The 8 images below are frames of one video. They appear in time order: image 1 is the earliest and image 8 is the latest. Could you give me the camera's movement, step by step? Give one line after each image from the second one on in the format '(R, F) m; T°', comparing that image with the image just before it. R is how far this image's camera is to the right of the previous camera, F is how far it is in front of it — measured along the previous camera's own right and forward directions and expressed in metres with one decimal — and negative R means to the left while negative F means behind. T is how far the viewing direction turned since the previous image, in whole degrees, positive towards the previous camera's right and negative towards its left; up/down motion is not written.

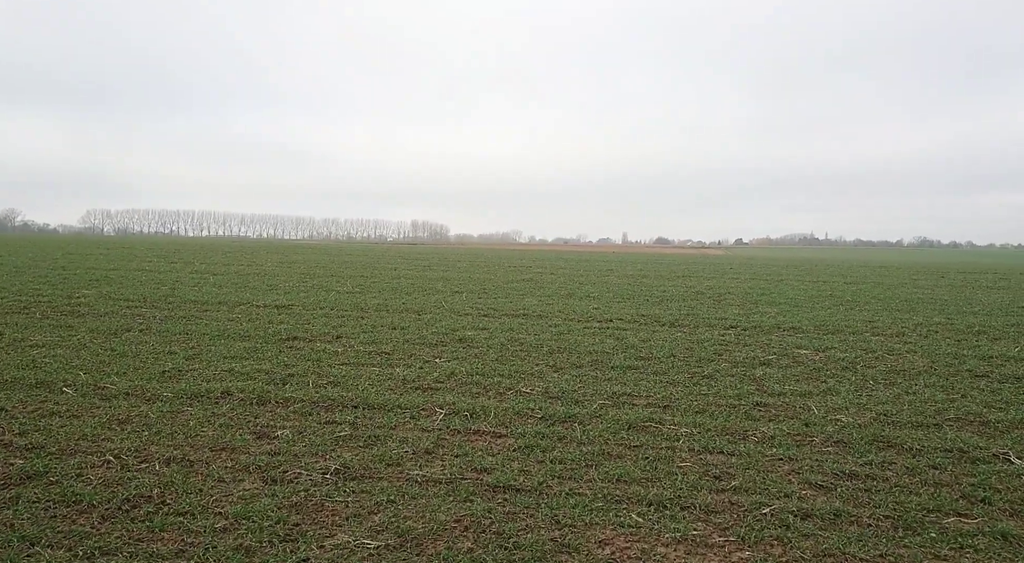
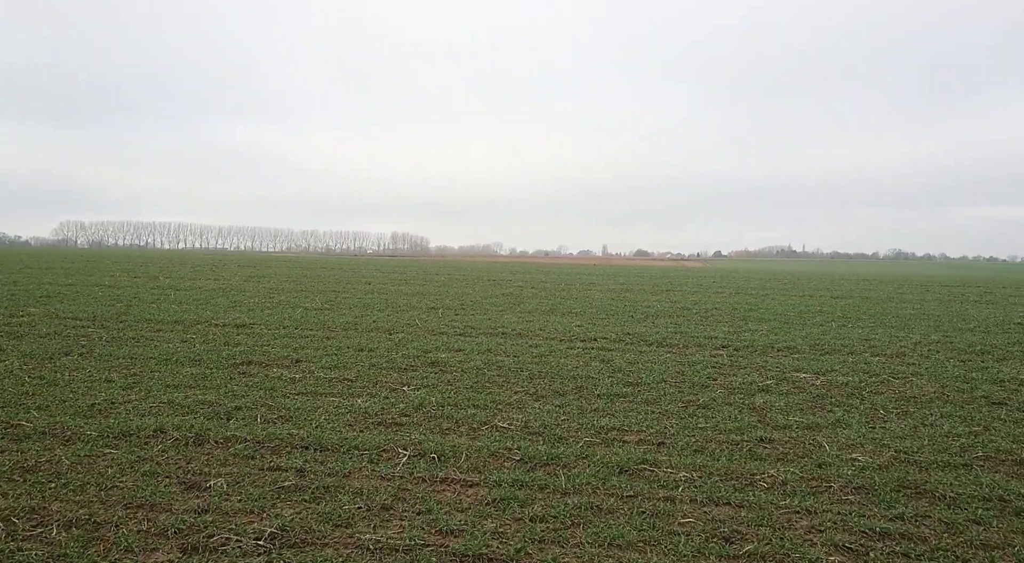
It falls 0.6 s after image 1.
(+0.1, +0.9) m; +2°
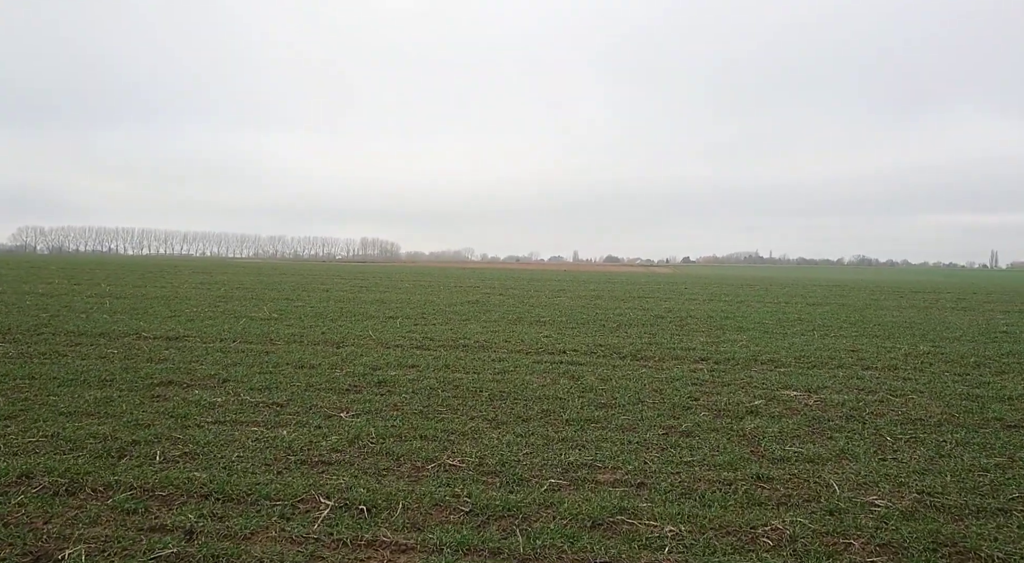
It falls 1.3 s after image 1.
(+0.2, +1.2) m; +2°
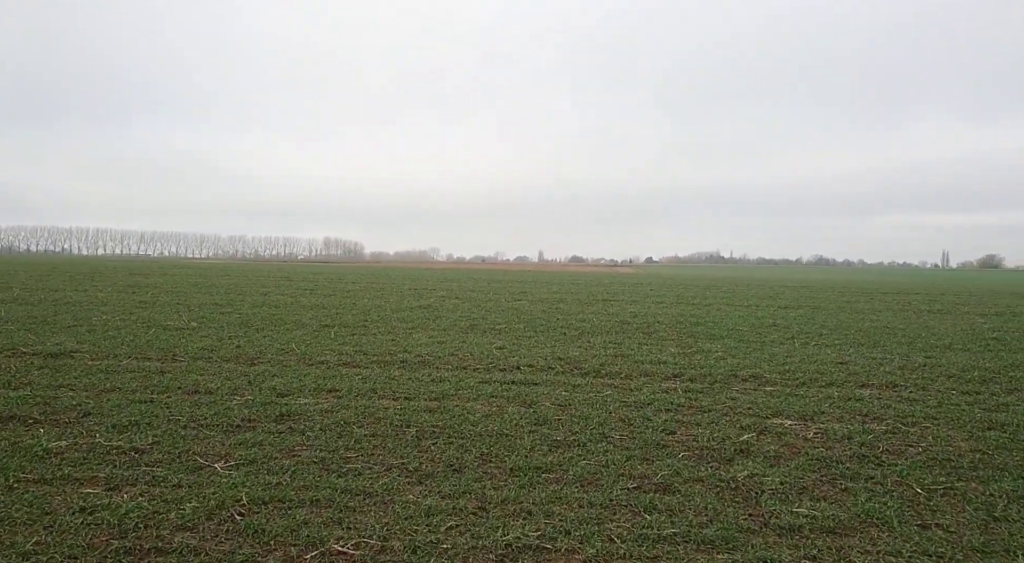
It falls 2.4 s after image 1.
(+0.4, +1.8) m; +3°
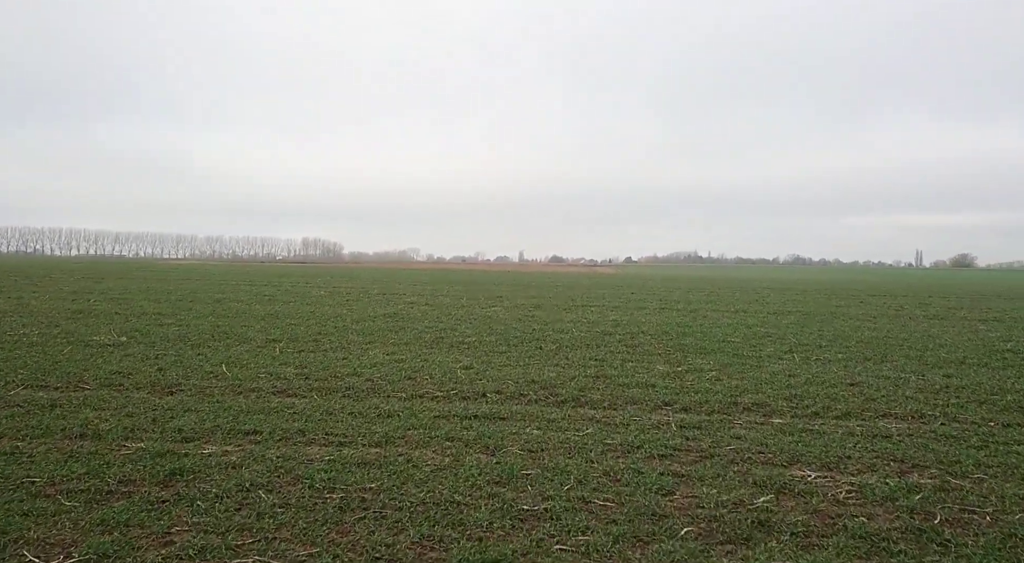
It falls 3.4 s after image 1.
(+0.2, +1.7) m; +2°
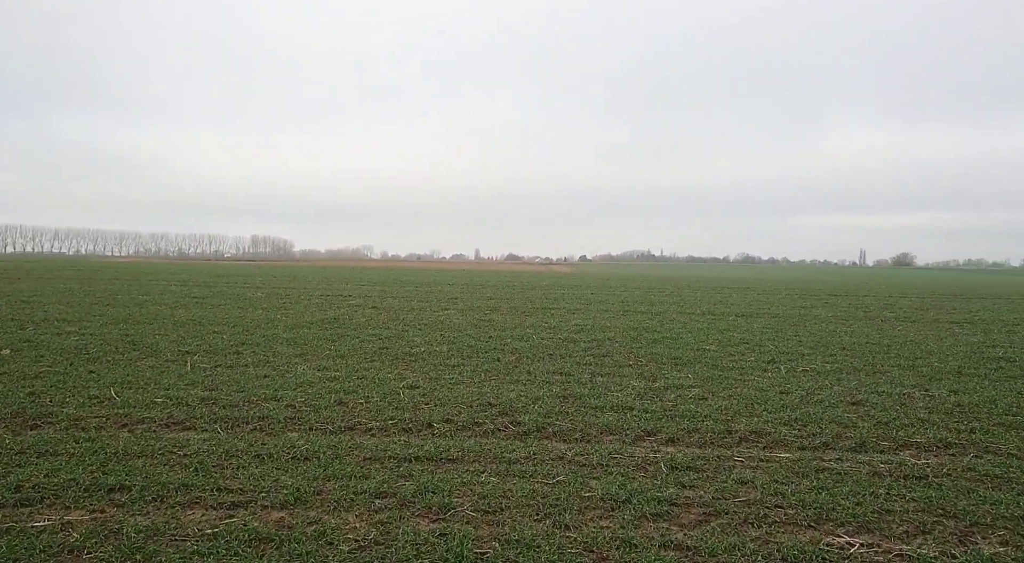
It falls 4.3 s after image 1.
(0.0, +1.7) m; +4°
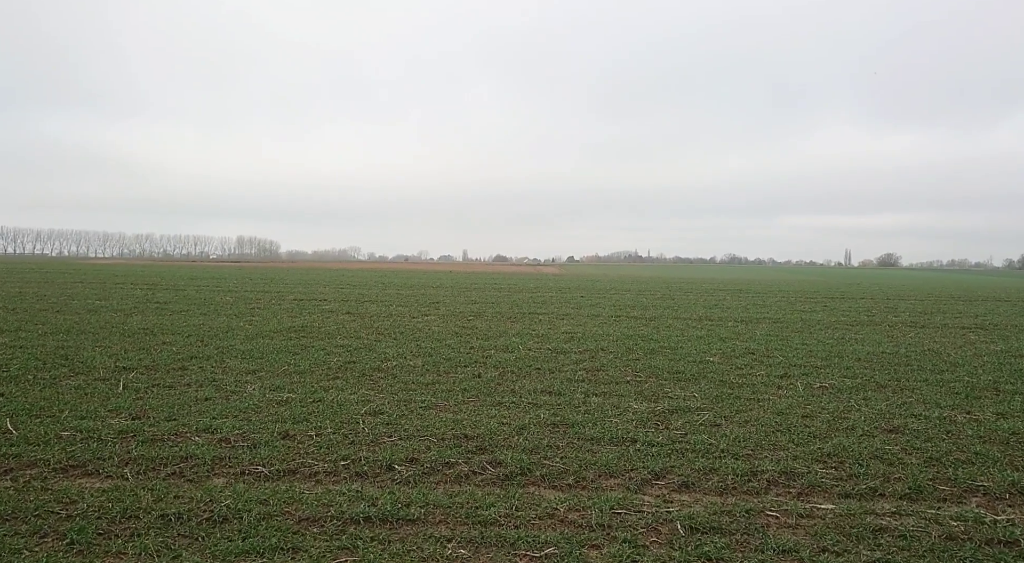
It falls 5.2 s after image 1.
(+0.1, +1.5) m; +1°
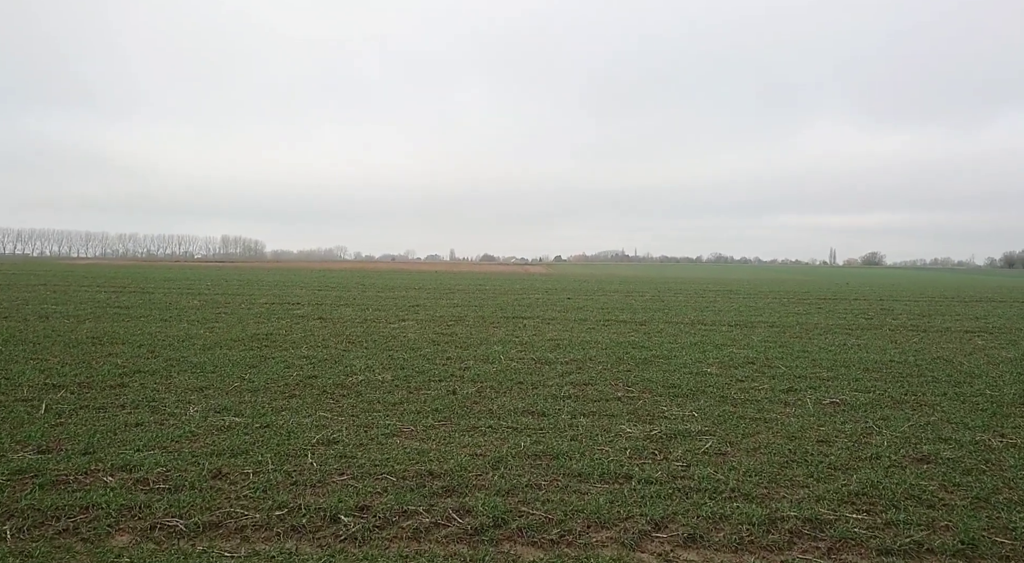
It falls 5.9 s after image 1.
(+0.1, +1.1) m; +1°
